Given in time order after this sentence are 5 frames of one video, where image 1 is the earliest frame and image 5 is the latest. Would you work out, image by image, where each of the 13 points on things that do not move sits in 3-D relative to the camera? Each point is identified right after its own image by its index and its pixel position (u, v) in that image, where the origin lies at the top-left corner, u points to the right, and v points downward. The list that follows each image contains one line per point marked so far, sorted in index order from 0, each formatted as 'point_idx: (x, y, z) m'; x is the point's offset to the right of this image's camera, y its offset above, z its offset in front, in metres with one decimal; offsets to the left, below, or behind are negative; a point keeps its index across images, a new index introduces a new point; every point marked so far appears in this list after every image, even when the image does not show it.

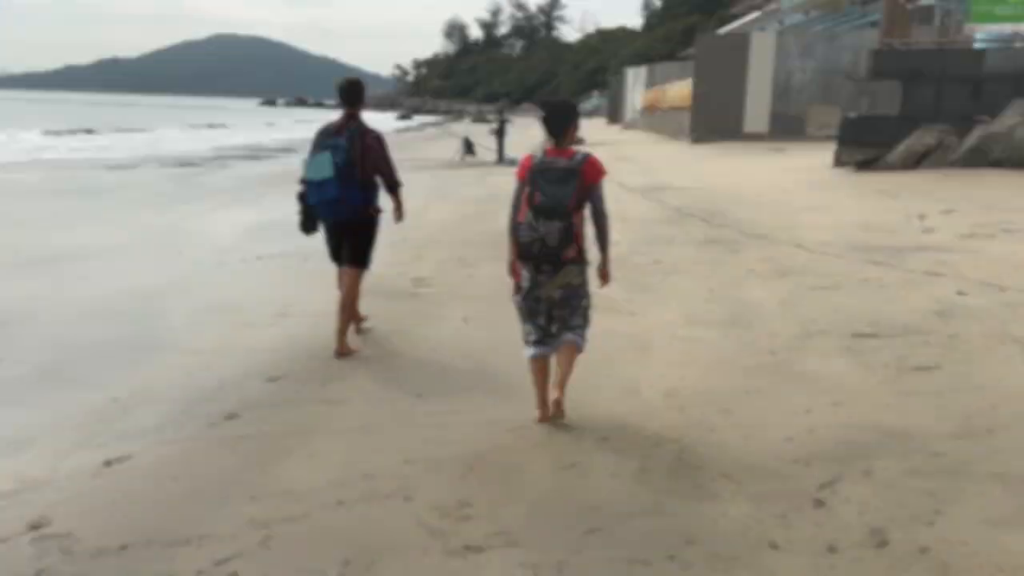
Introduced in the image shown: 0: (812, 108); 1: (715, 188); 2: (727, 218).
0: (+5.8, +3.5, +18.1) m
1: (+2.5, +1.2, +11.4) m
2: (+2.0, +0.7, +8.6) m
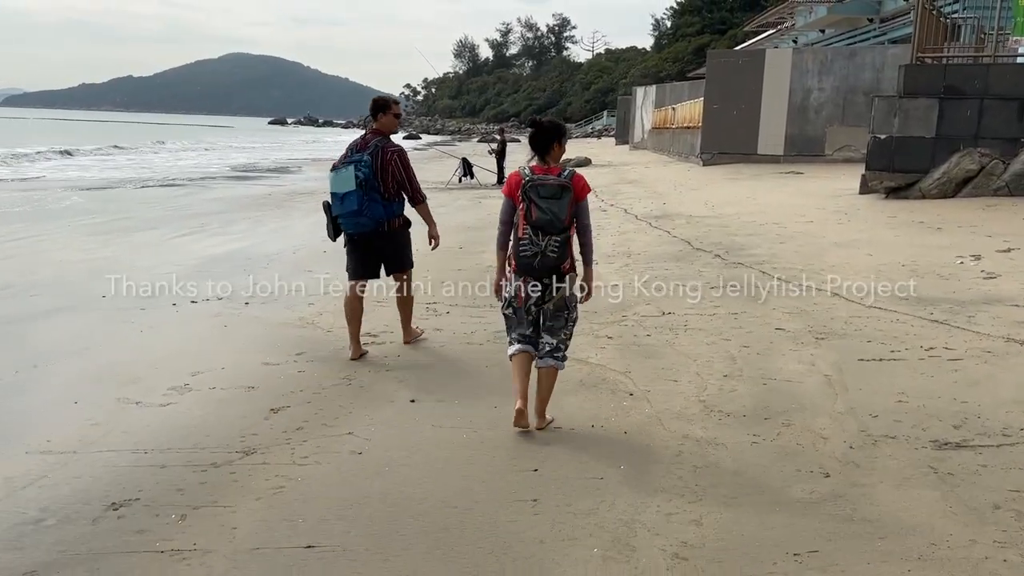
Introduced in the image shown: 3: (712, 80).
0: (+5.8, +2.9, +17.0) m
1: (+2.4, +0.8, +10.2) m
2: (+1.9, +0.3, +7.5) m
3: (+3.9, +4.0, +17.8) m
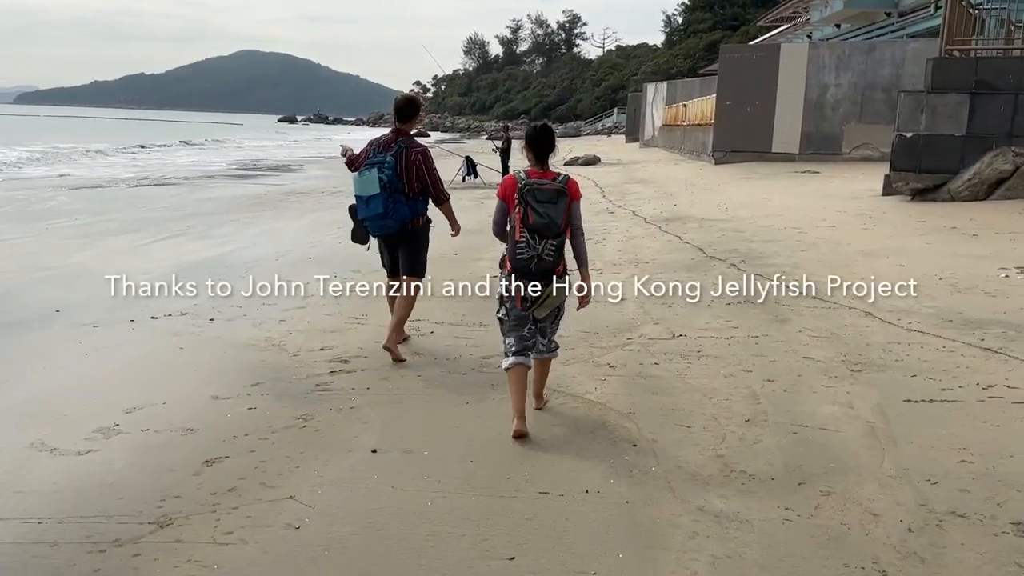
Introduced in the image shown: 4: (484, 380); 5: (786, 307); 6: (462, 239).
0: (+5.9, +2.9, +16.3) m
1: (+2.4, +0.7, +9.6) m
2: (+1.9, +0.2, +6.9) m
3: (+4.0, +3.9, +17.2) m
4: (-0.1, -0.4, +4.0) m
5: (+1.5, -0.1, +5.2) m
6: (-0.5, +0.5, +9.1) m
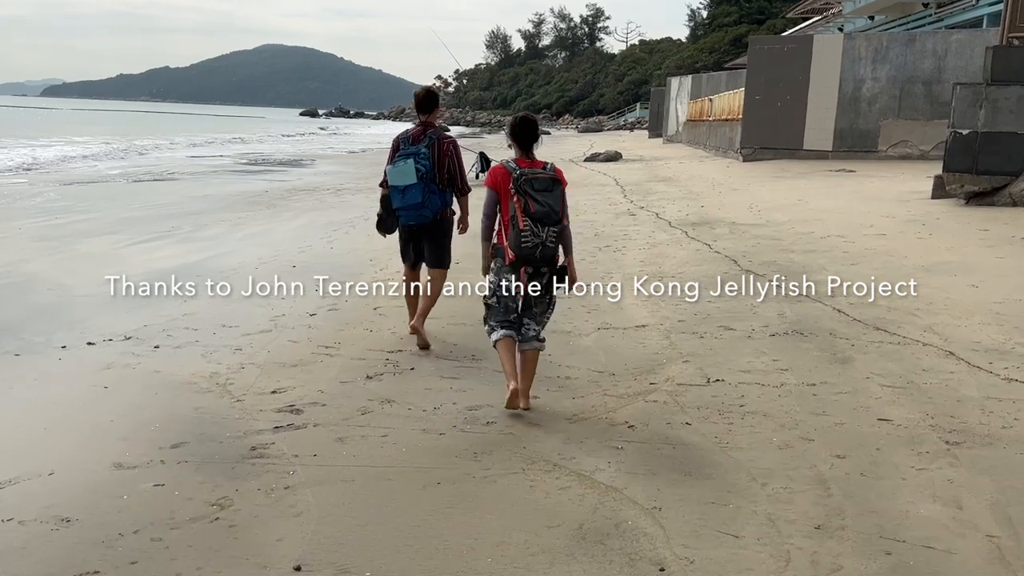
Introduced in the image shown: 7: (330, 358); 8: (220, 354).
0: (+6.2, +2.7, +15.2) m
1: (+2.5, +0.6, +8.6) m
2: (+1.9, +0.1, +5.9) m
3: (+4.3, +3.8, +16.2) m
4: (-0.2, -0.5, +3.2) m
5: (+1.5, -0.3, +4.2) m
6: (-0.4, +0.4, +8.2) m
7: (-0.9, -0.3, +4.4) m
8: (-1.4, -0.3, +4.5) m
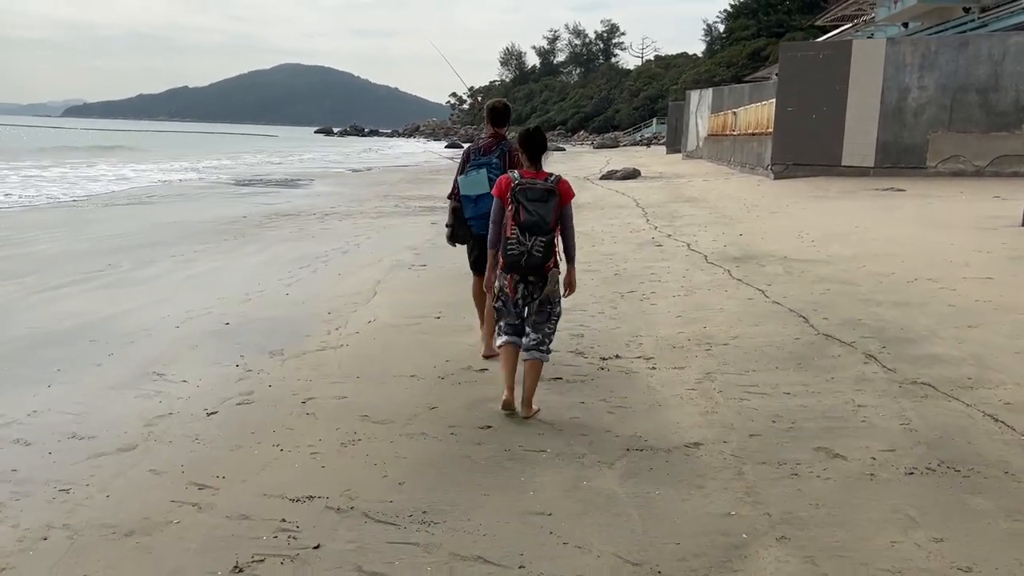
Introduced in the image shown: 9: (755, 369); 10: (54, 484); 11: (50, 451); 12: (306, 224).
0: (+6.3, +2.2, +13.5) m
1: (+2.5, +0.2, +6.9) m
2: (+1.8, -0.3, +4.2) m
3: (+4.4, +3.3, +14.5) m
4: (-0.2, -0.8, +1.5) m
5: (+1.4, -0.6, +2.5) m
6: (-0.4, 0.0, +6.5) m
7: (-0.9, -0.7, +2.7) m
8: (-1.5, -0.7, +2.9) m
9: (+1.1, -0.4, +4.1) m
10: (-1.5, -0.6, +3.0) m
11: (-1.7, -0.6, +3.4) m
12: (-2.7, +0.8, +12.2) m
